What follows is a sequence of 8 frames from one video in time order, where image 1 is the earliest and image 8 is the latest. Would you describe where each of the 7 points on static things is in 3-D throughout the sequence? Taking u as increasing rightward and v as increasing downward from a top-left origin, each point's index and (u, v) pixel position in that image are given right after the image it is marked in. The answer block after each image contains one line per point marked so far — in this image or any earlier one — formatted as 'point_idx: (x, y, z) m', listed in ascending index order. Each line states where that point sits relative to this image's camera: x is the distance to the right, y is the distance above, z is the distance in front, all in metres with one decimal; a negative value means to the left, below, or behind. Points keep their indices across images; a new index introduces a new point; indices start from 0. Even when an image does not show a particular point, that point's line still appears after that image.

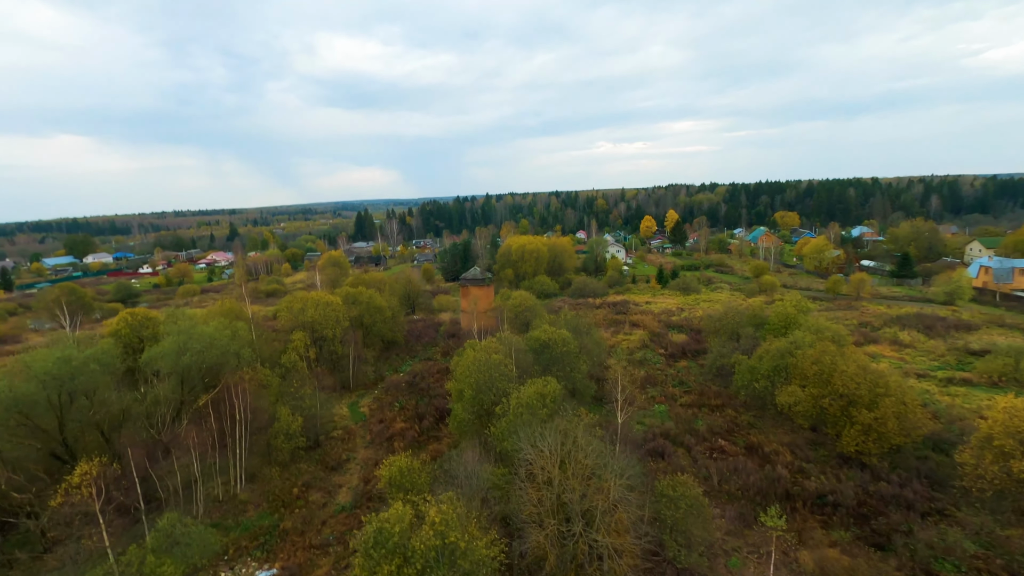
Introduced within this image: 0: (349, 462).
0: (-6.1, -6.6, +17.6) m
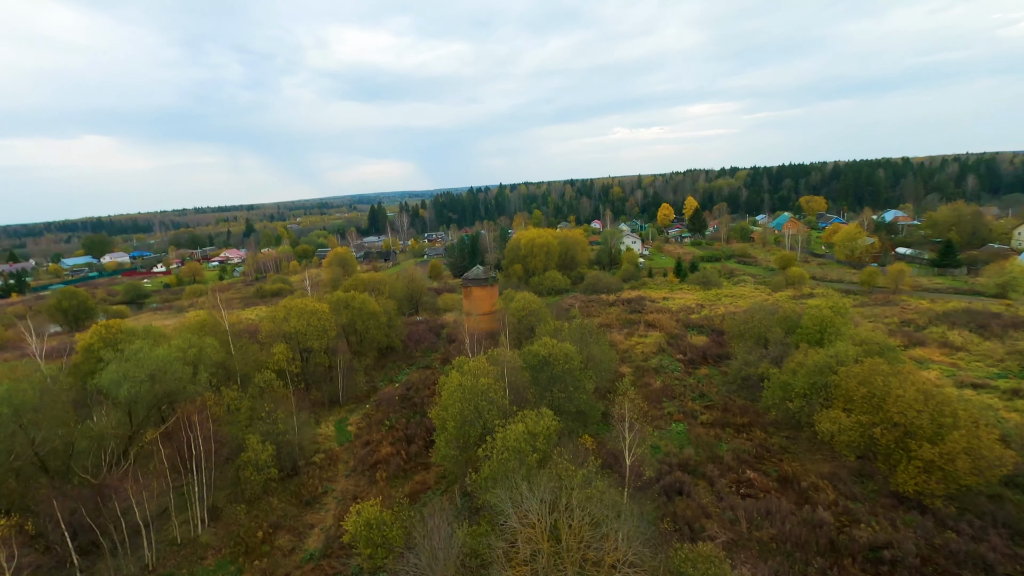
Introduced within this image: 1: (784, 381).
0: (-6.3, -7.0, +15.8) m
1: (+9.8, -3.4, +17.0) m
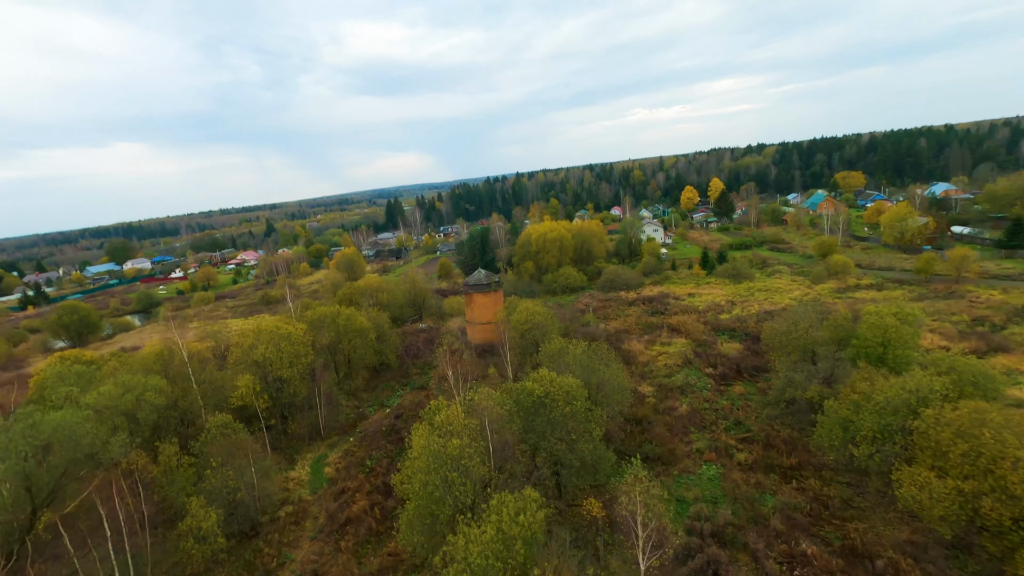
0: (-6.4, -7.9, +13.2) m
1: (+9.6, -3.7, +13.5) m
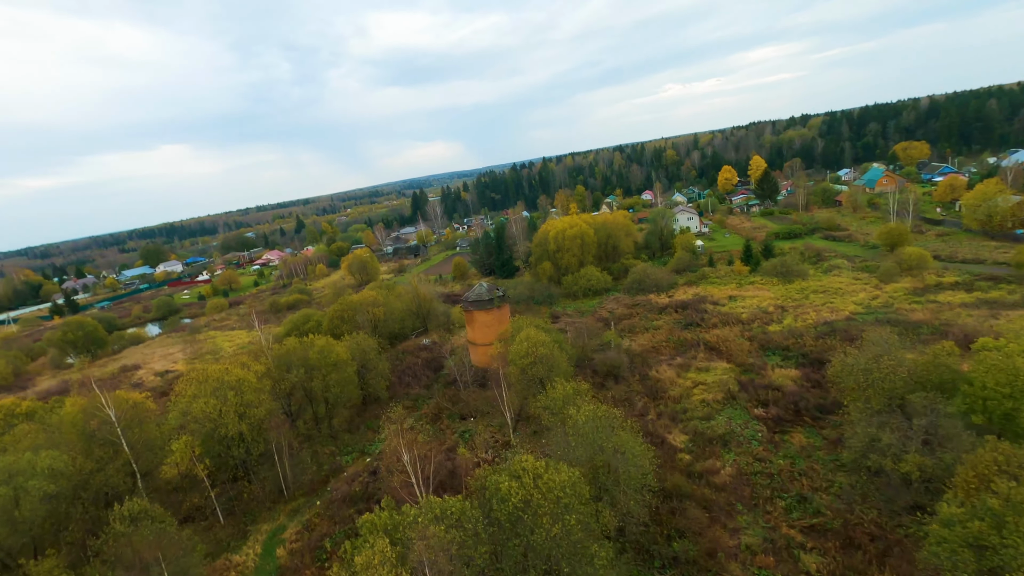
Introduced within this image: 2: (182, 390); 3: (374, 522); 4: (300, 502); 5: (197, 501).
0: (-6.9, -9.3, +10.0) m
1: (+8.9, -4.7, +9.0) m
2: (-11.6, -3.6, +16.4) m
3: (-2.8, -4.5, +9.1) m
4: (-7.6, -7.7, +16.6) m
5: (-10.9, -7.4, +16.3) m
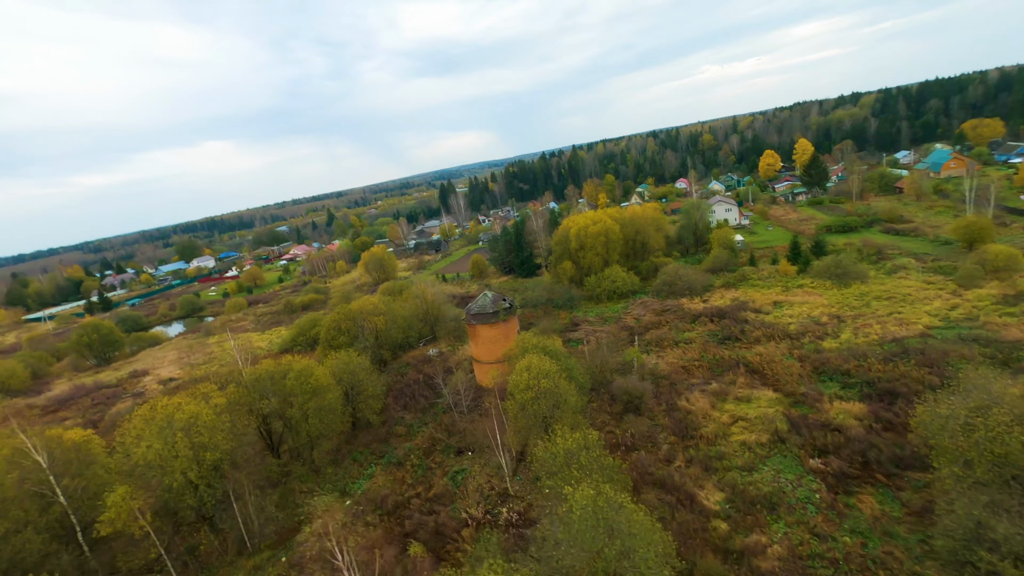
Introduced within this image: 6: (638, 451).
0: (-7.5, -10.2, +7.7) m
1: (+8.2, -5.6, +5.6) m
2: (-11.7, -4.3, +14.4) m
3: (-3.4, -5.4, +6.4) m
4: (-7.7, -8.4, +14.4) m
5: (-11.1, -8.1, +14.3) m
6: (+4.2, -5.5, +15.8) m
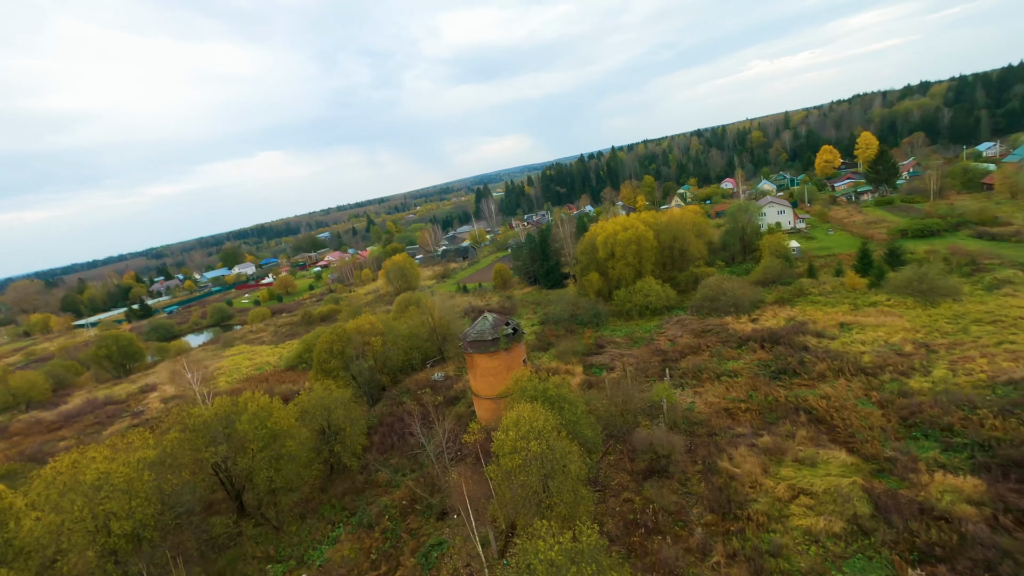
0: (-8.6, -10.9, +4.9) m
1: (+6.9, -6.3, +1.5) m
2: (-12.2, -5.1, +12.0) m
3: (-4.6, -6.2, +3.3) m
4: (-8.2, -9.2, +11.6) m
5: (-11.6, -9.0, +11.8) m
6: (+3.8, -6.4, +12.0) m
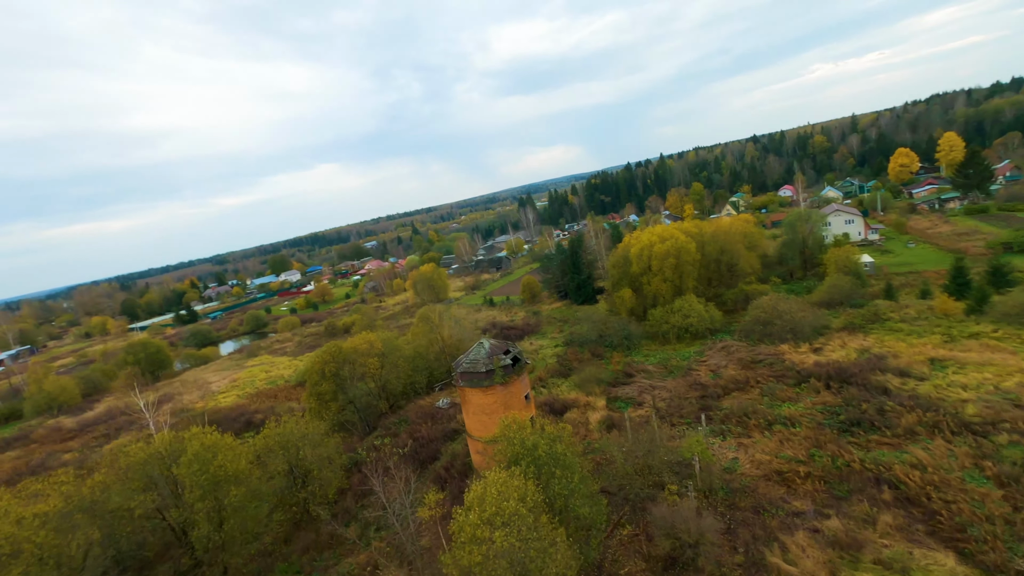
0: (-10.1, -11.2, +2.6) m
1: (+5.1, -6.8, -2.2) m
2: (-12.9, -5.5, +10.1) m
3: (-6.2, -6.5, +0.8) m
4: (-9.0, -9.6, +9.3) m
5: (-12.3, -9.4, +9.8) m
6: (+3.1, -7.0, +8.6) m
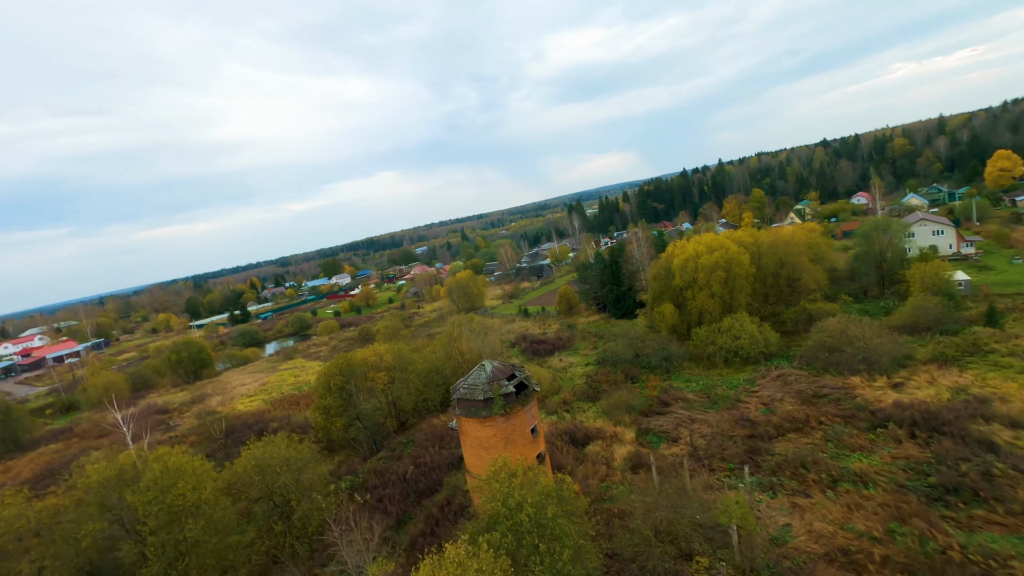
0: (-11.5, -11.2, +1.5) m
1: (+3.2, -7.1, -4.9) m
2: (-13.4, -5.6, +9.3) m
3: (-7.7, -6.6, -0.7) m
4: (-9.7, -9.7, +8.0) m
5: (-12.9, -9.4, +8.9) m
6: (+2.3, -7.4, +6.1) m
